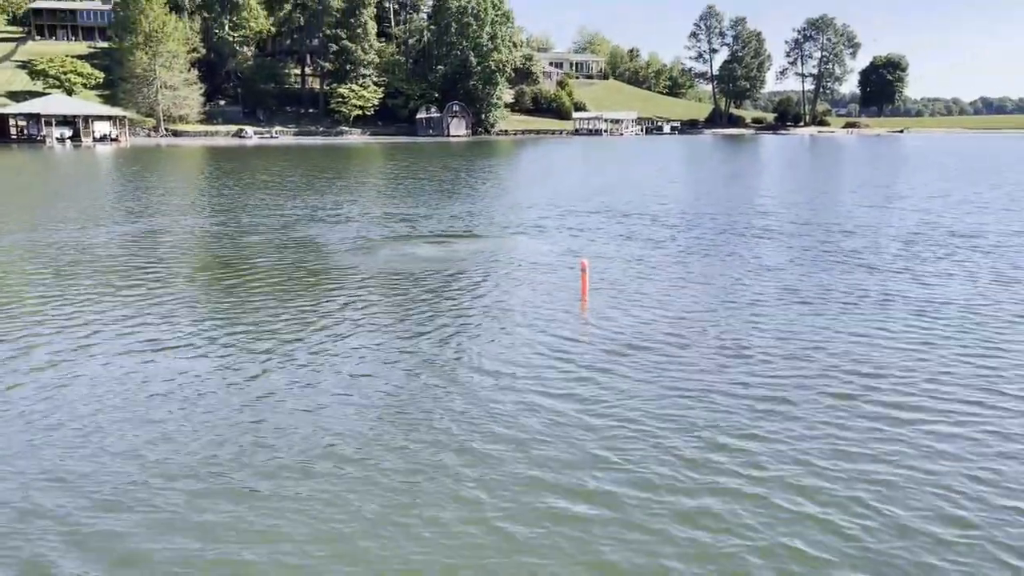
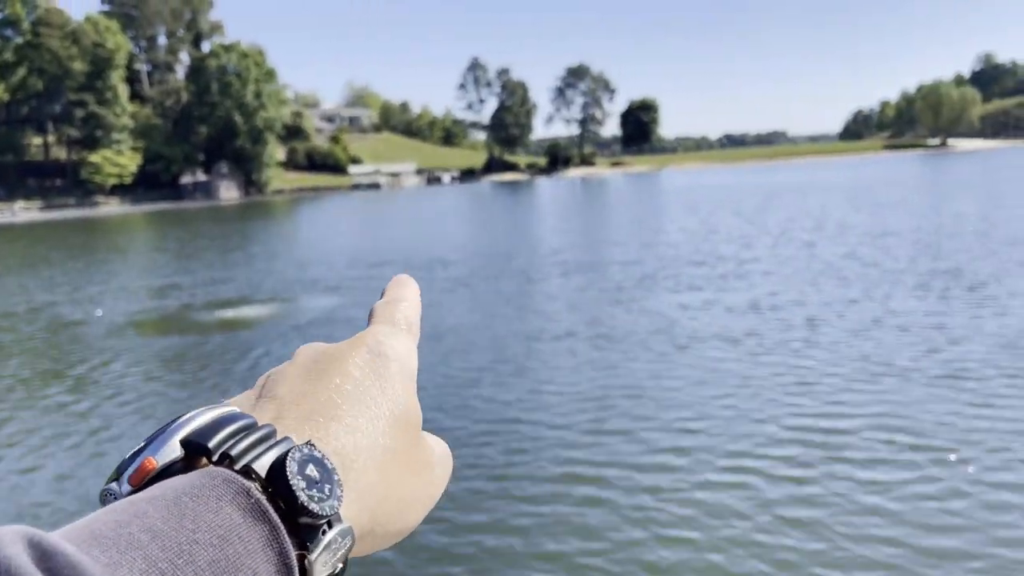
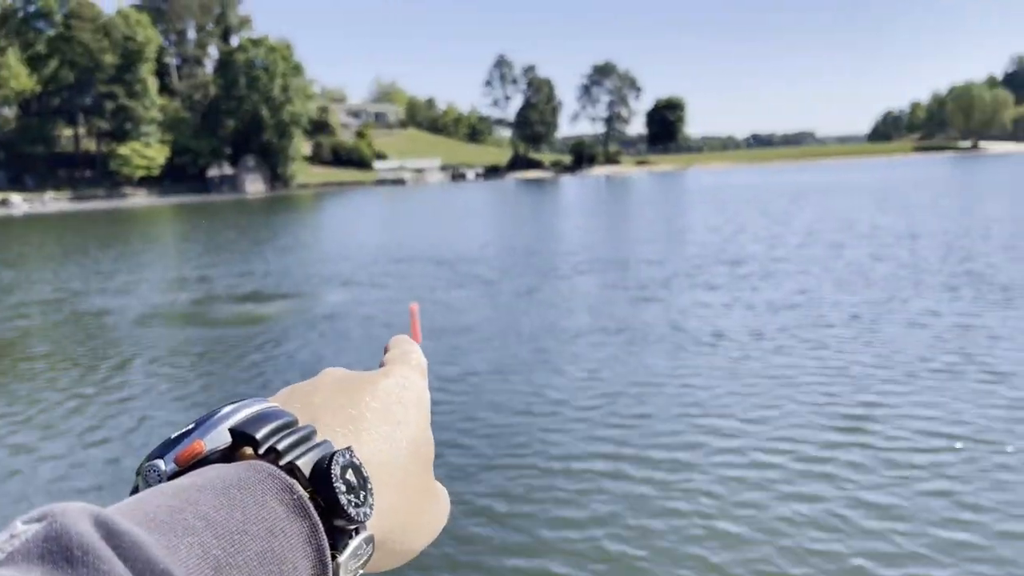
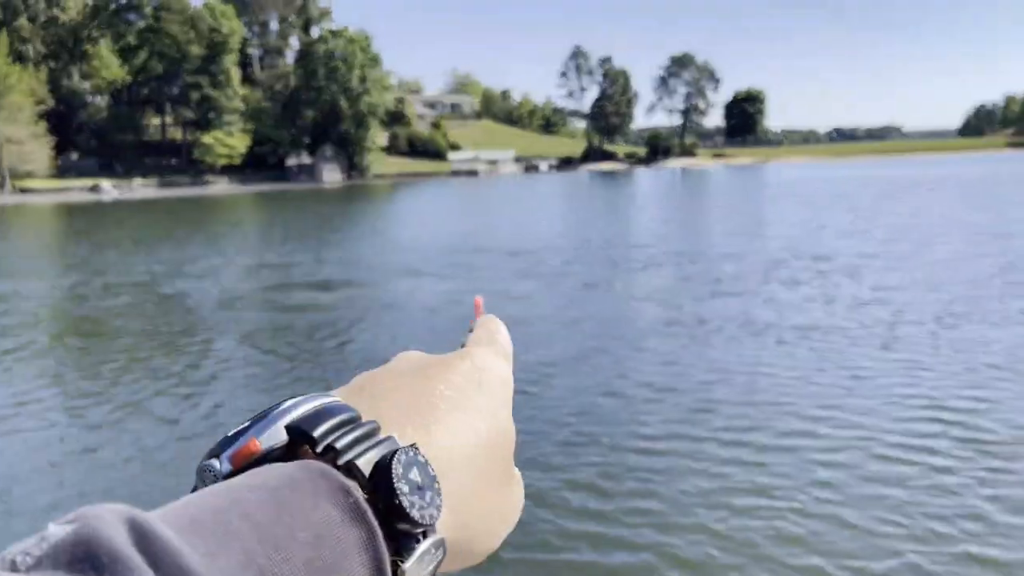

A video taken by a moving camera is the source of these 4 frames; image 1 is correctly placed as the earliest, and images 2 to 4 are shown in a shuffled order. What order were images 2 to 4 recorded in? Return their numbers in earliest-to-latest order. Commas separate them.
4, 3, 2
